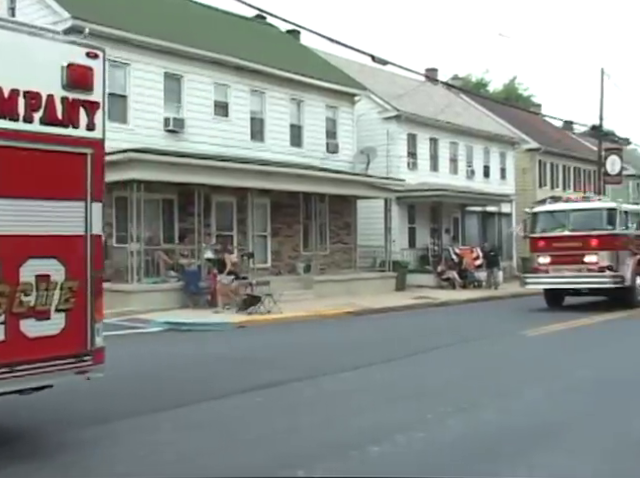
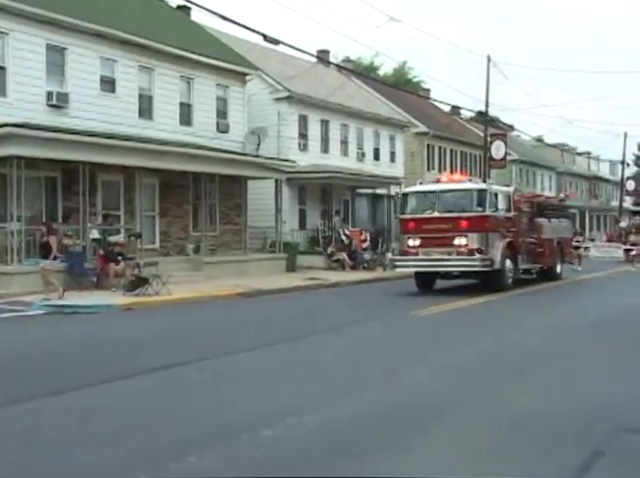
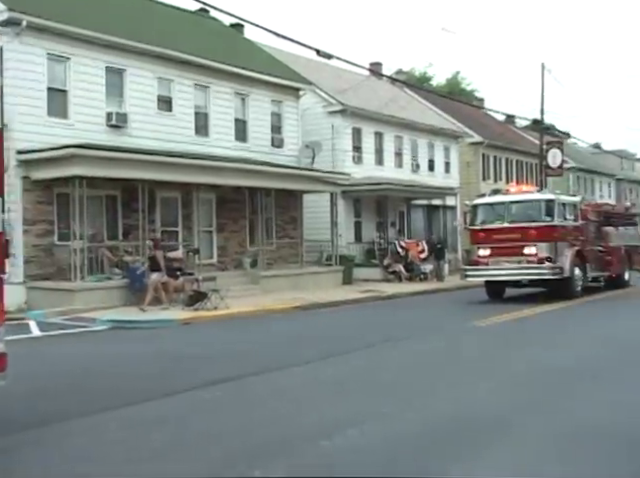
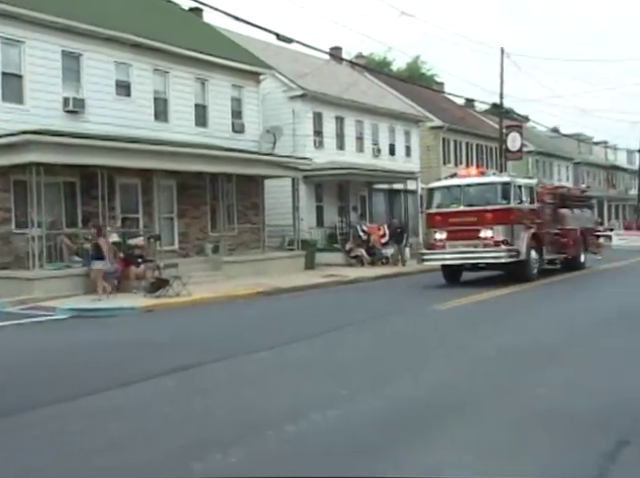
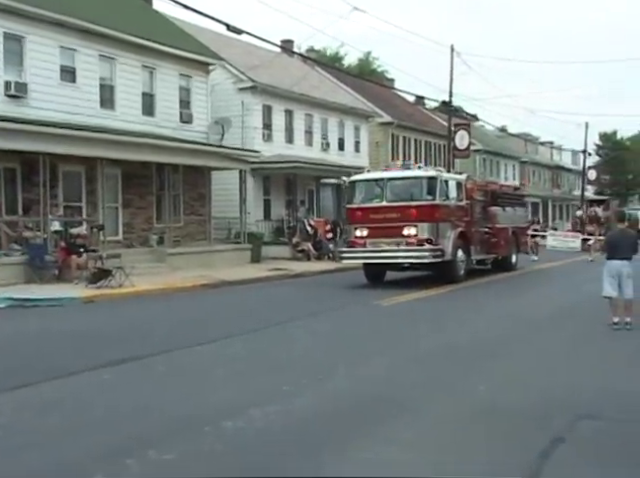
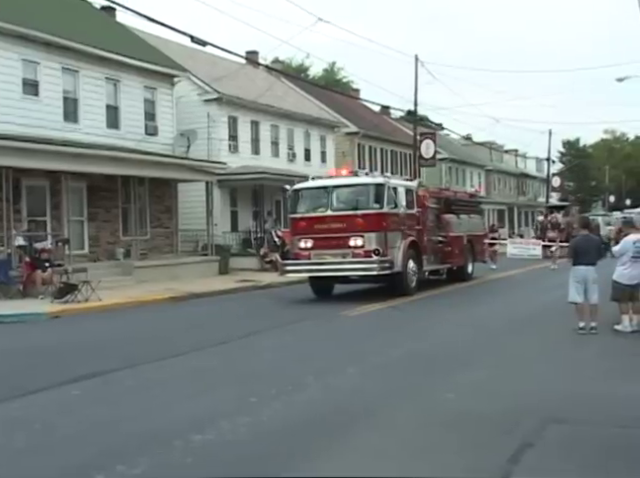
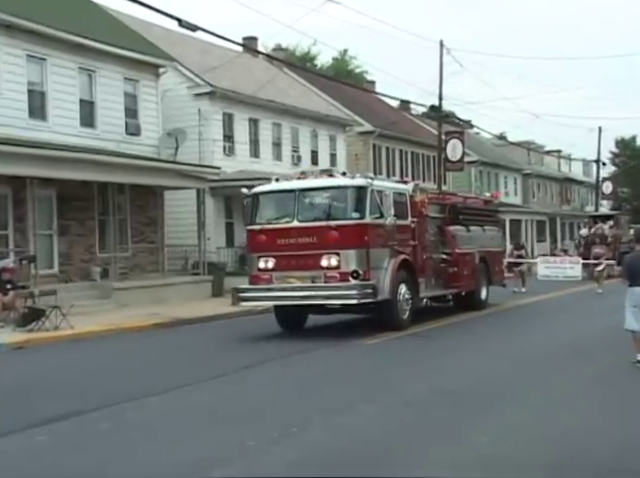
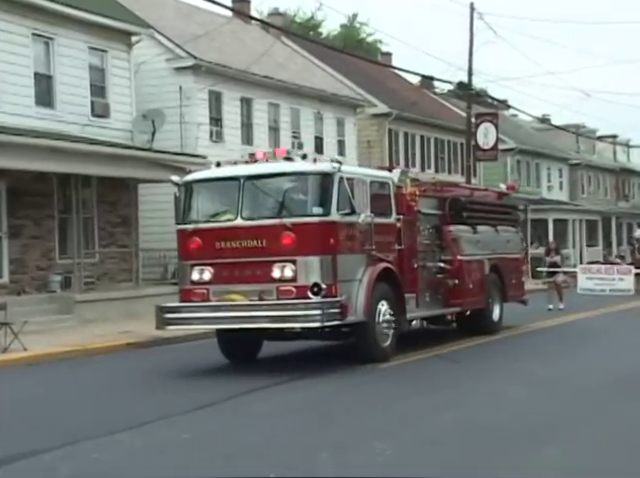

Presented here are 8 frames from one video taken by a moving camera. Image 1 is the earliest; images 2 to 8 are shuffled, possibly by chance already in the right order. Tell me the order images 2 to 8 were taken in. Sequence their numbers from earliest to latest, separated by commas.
3, 4, 2, 5, 6, 7, 8
